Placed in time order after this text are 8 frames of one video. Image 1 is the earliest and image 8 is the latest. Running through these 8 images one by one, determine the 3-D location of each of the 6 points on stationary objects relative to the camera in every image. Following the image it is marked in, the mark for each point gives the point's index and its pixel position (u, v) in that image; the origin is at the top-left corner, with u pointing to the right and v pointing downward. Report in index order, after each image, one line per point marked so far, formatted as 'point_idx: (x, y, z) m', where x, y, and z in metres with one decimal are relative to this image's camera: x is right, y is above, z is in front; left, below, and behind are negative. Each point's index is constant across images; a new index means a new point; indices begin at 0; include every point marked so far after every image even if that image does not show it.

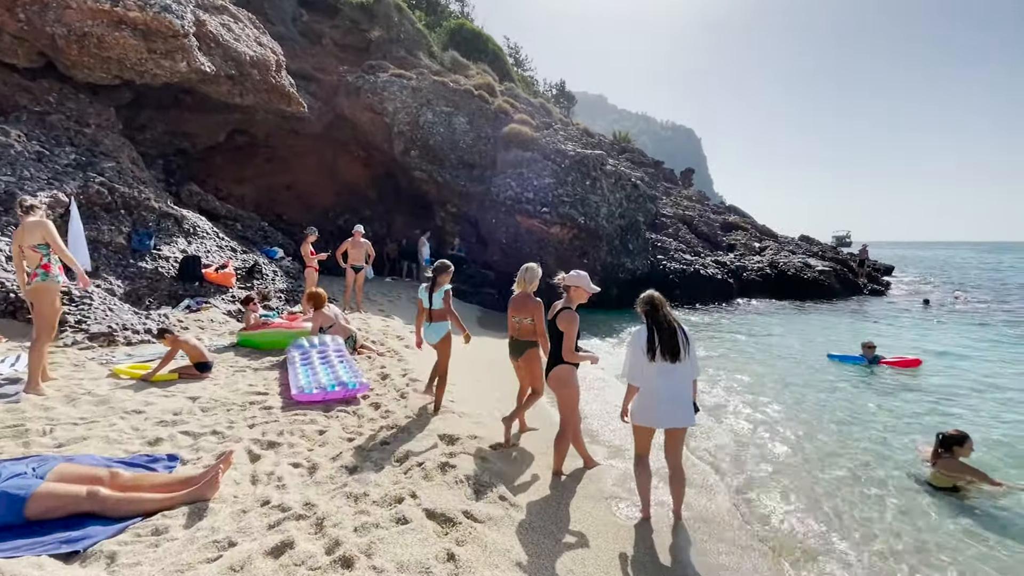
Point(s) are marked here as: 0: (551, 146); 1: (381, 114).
0: (+1.5, +5.4, +18.3) m
1: (-4.9, +6.4, +17.9) m
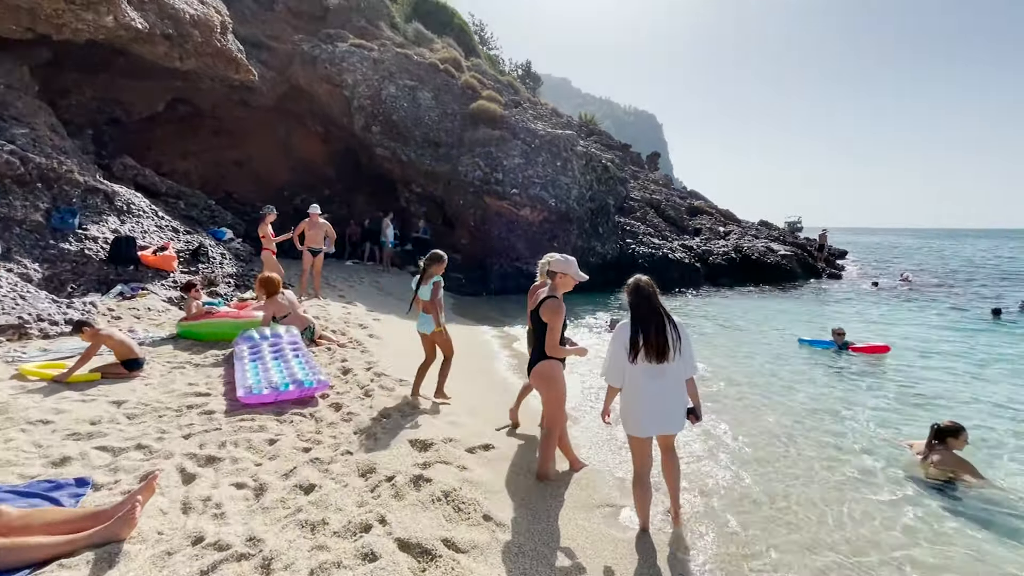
0: (+0.3, +6.0, +17.7) m
1: (-6.0, +7.0, +16.7) m
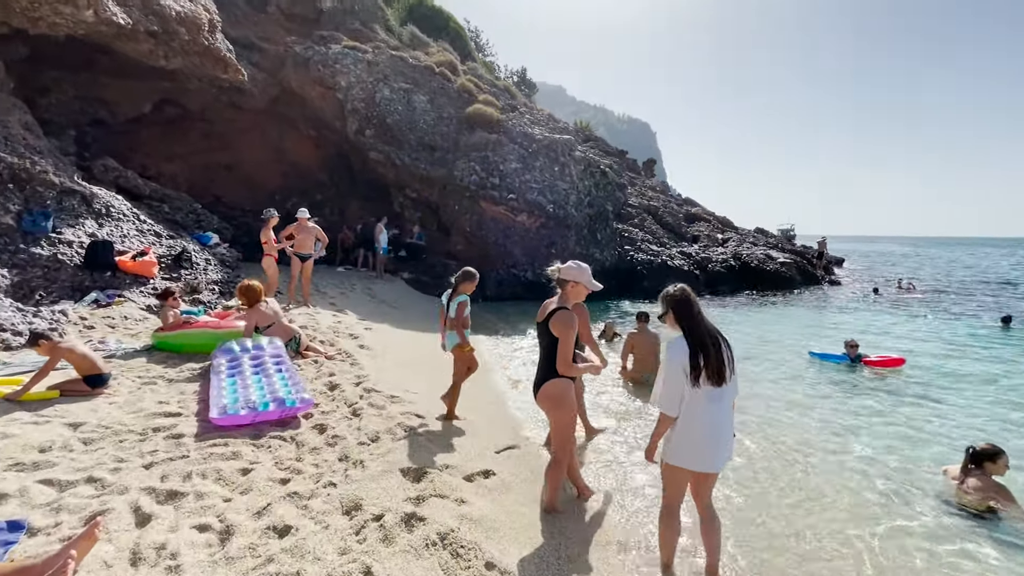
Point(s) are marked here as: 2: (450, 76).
0: (+0.2, +5.7, +17.3) m
1: (-6.1, +6.7, +16.3) m
2: (-2.4, +8.4, +19.1) m
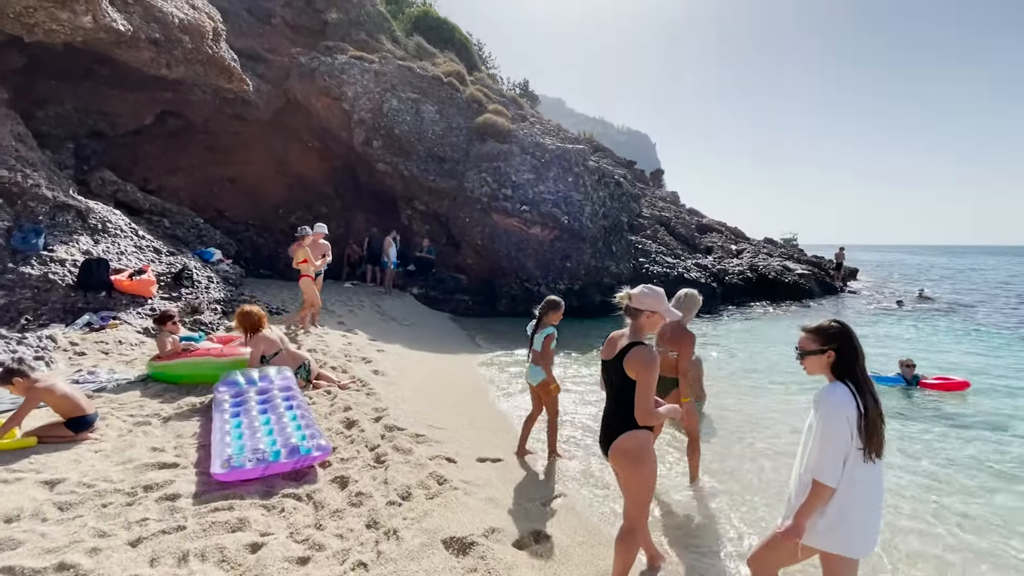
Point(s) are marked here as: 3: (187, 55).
0: (+0.6, +5.2, +16.8) m
1: (-5.7, +6.2, +15.8) m
2: (-2.0, +7.8, +18.7) m
3: (-7.7, +5.5, +11.4) m
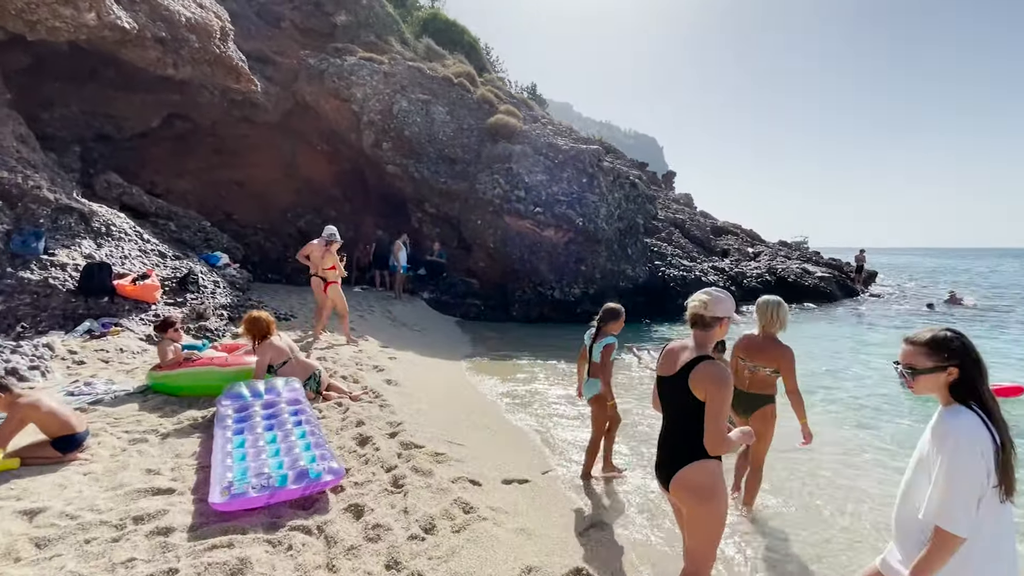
0: (+1.0, +5.0, +16.4) m
1: (-5.3, +6.1, +15.5) m
2: (-1.6, +7.7, +18.4) m
3: (-7.3, +5.4, +11.2) m
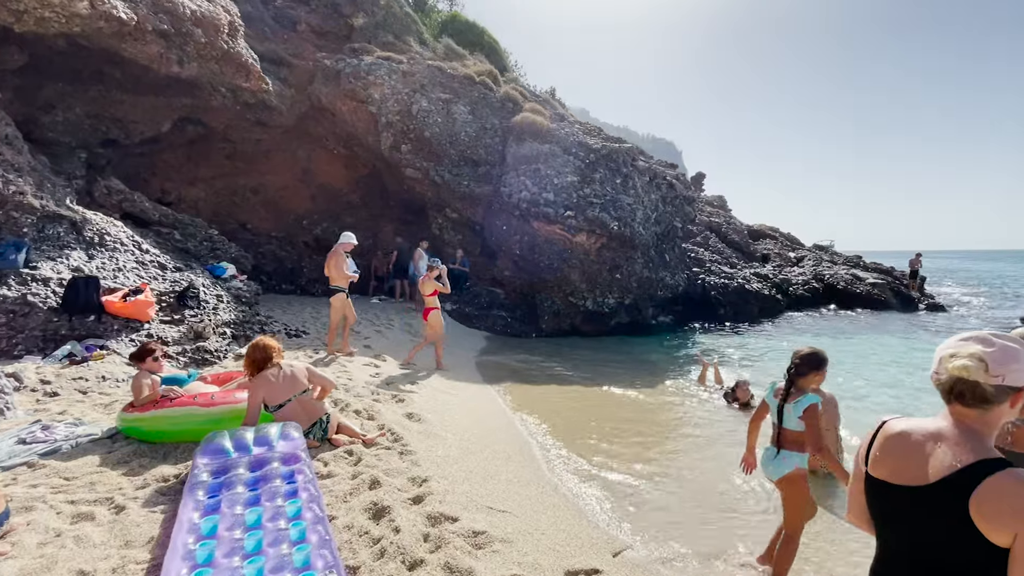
0: (+1.9, +4.7, +15.3) m
1: (-4.5, +5.7, +14.7) m
2: (-0.7, +7.3, +17.4) m
3: (-6.7, +5.1, +10.3) m
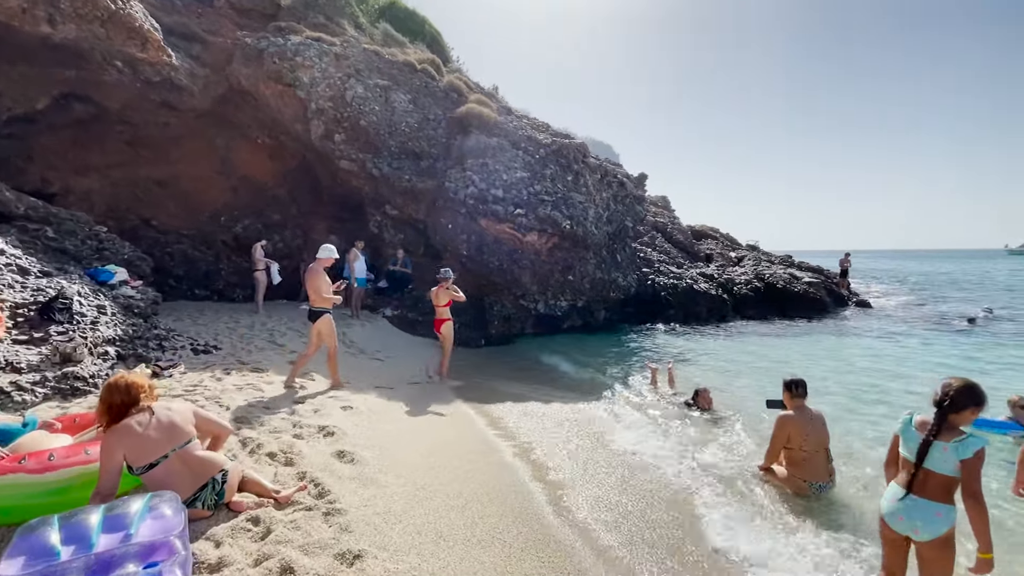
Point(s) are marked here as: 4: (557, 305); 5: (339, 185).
0: (+0.2, +4.7, +14.5) m
1: (-6.0, +5.6, +13.1) m
2: (-2.6, +7.2, +16.2) m
3: (-7.7, +5.0, +8.6) m
4: (+1.3, -0.5, +13.8) m
5: (-5.2, +3.1, +14.5) m
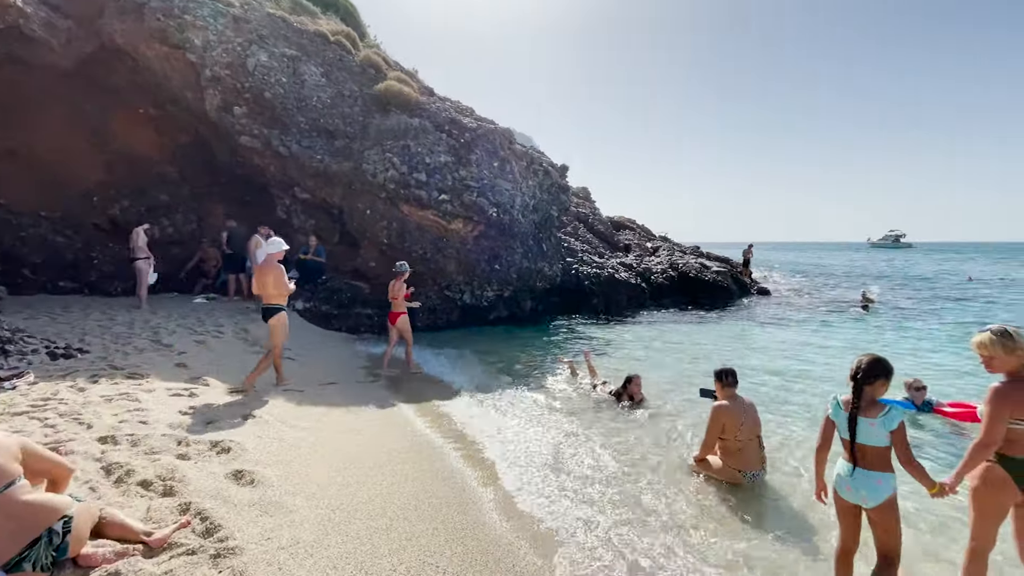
0: (-2.0, +5.0, +13.8) m
1: (-7.9, +5.8, +11.4) m
2: (-5.0, +7.5, +15.0) m
3: (-8.8, +5.1, +6.7) m
4: (-0.8, -0.2, +13.4) m
5: (-7.4, +3.4, +13.0) m
